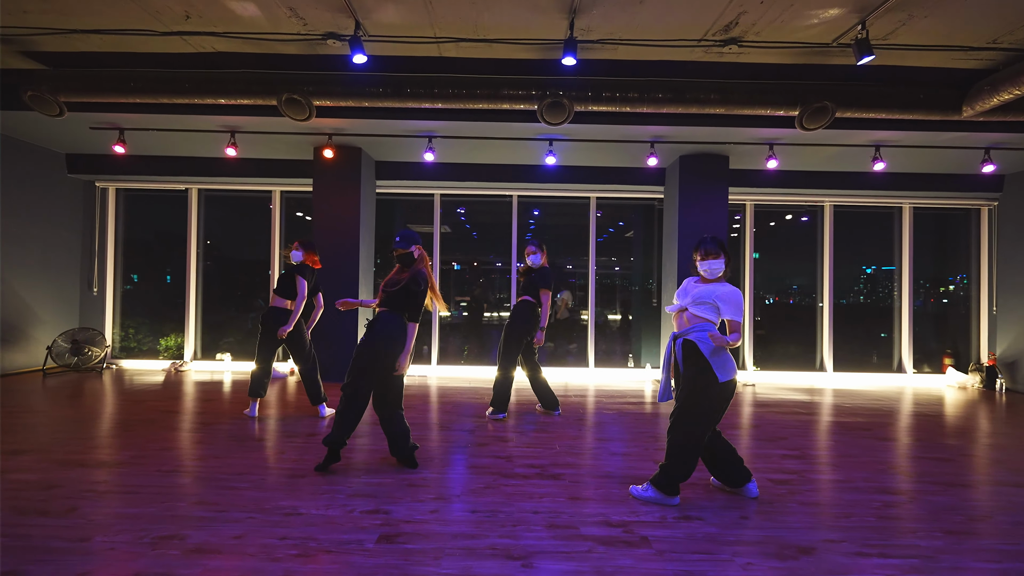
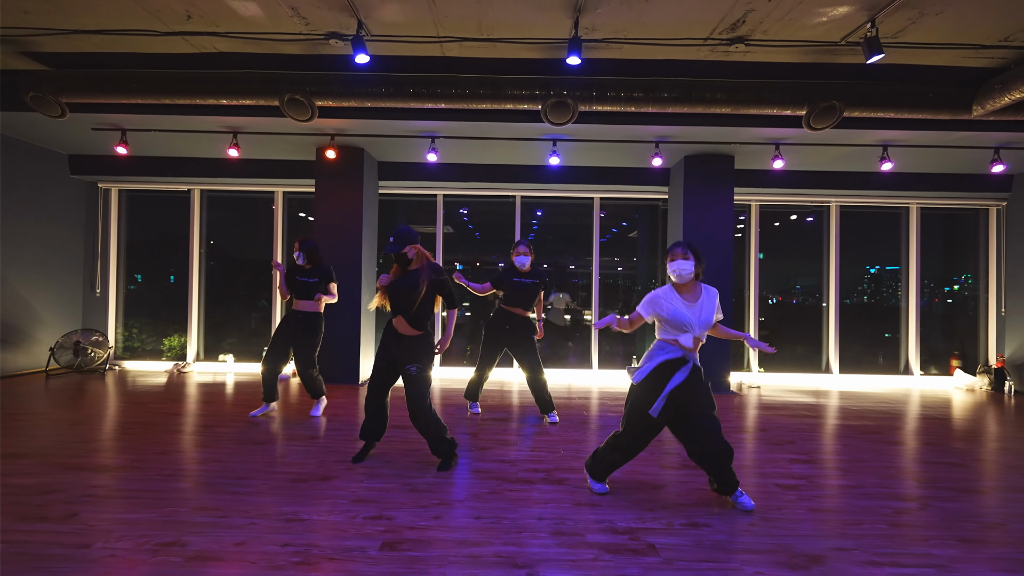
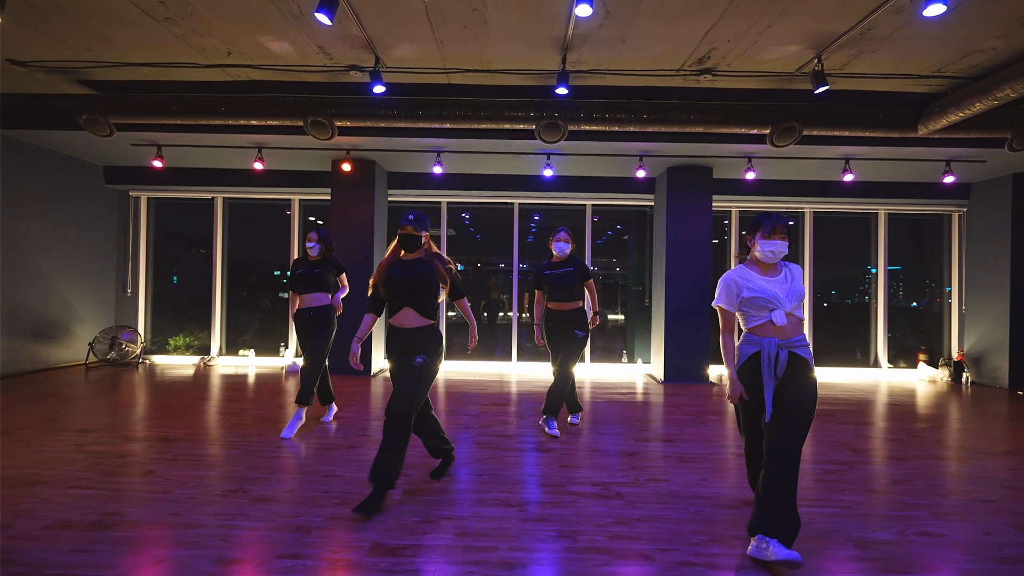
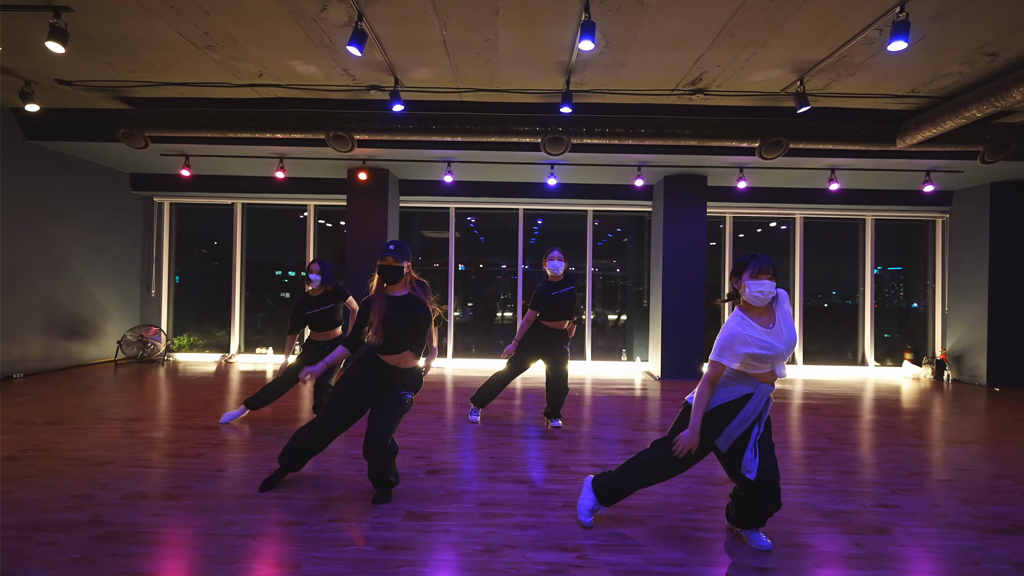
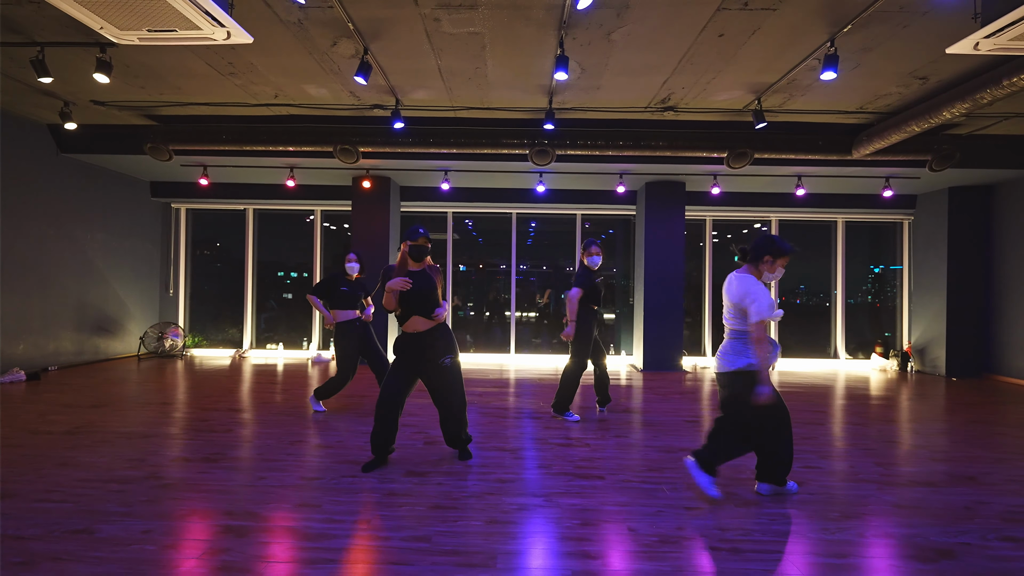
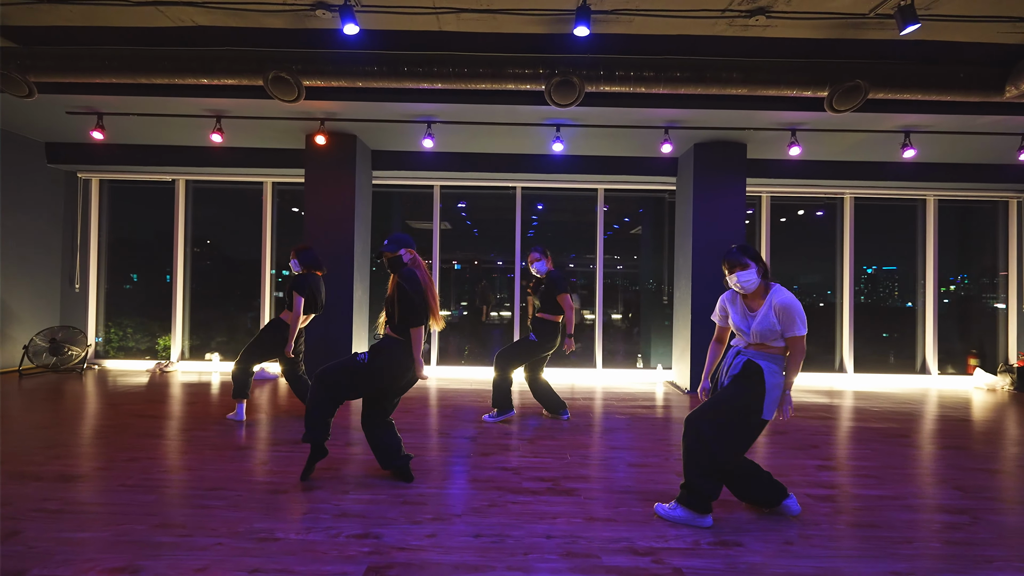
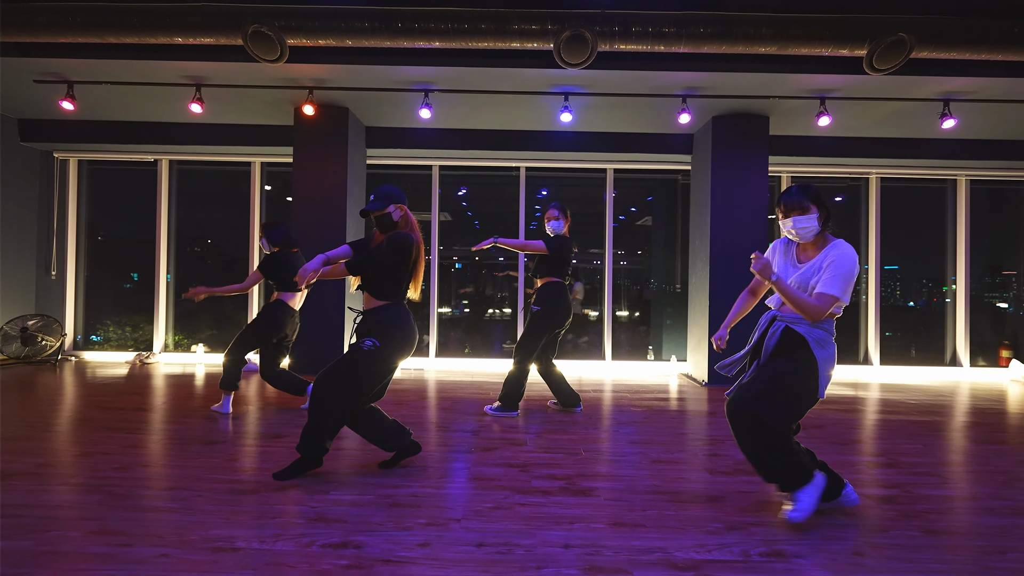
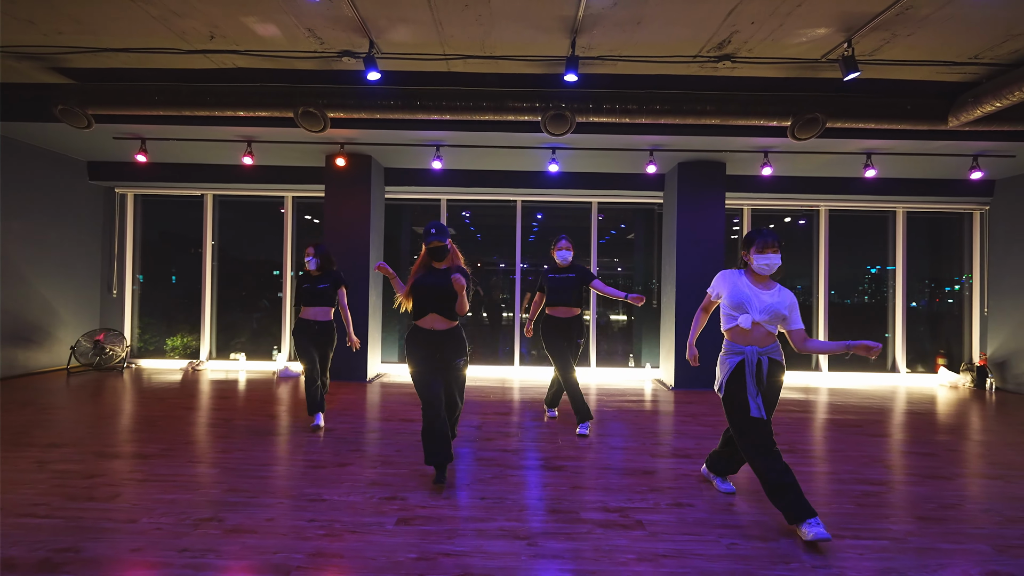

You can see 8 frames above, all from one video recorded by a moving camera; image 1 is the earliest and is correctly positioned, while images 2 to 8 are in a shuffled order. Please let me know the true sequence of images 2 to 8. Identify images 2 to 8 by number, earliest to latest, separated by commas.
6, 7, 2, 8, 3, 4, 5
